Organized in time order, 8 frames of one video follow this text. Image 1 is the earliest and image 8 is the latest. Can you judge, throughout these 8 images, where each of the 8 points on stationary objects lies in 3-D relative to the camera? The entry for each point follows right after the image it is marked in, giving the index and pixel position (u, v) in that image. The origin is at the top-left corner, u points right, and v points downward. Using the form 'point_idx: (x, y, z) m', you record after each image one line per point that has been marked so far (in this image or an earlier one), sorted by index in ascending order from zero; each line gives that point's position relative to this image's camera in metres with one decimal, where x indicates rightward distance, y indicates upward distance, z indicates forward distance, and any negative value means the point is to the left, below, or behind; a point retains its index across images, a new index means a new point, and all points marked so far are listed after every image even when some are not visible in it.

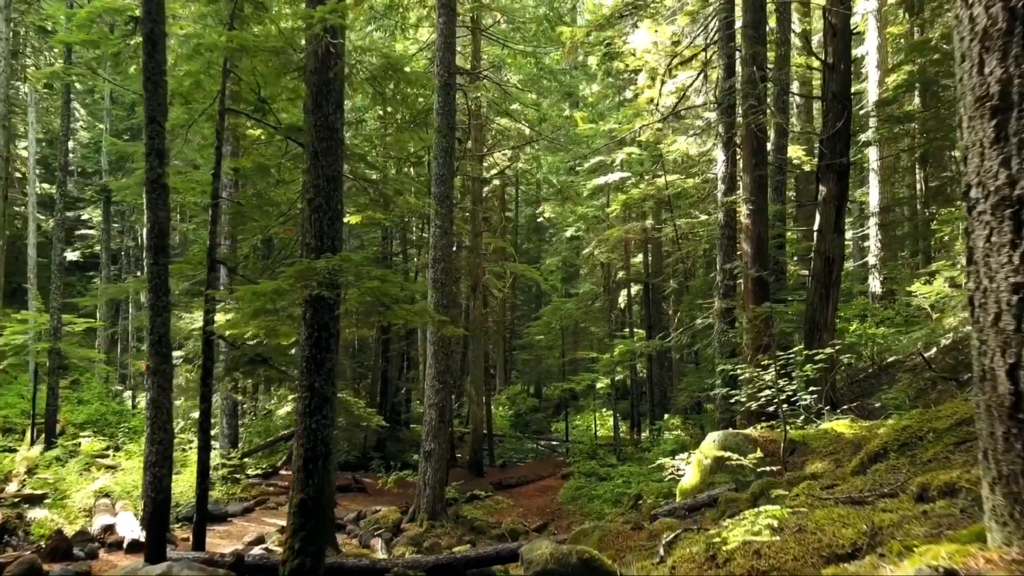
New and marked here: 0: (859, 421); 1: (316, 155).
0: (+3.3, -1.3, +7.4) m
1: (-1.5, +1.0, +6.0) m
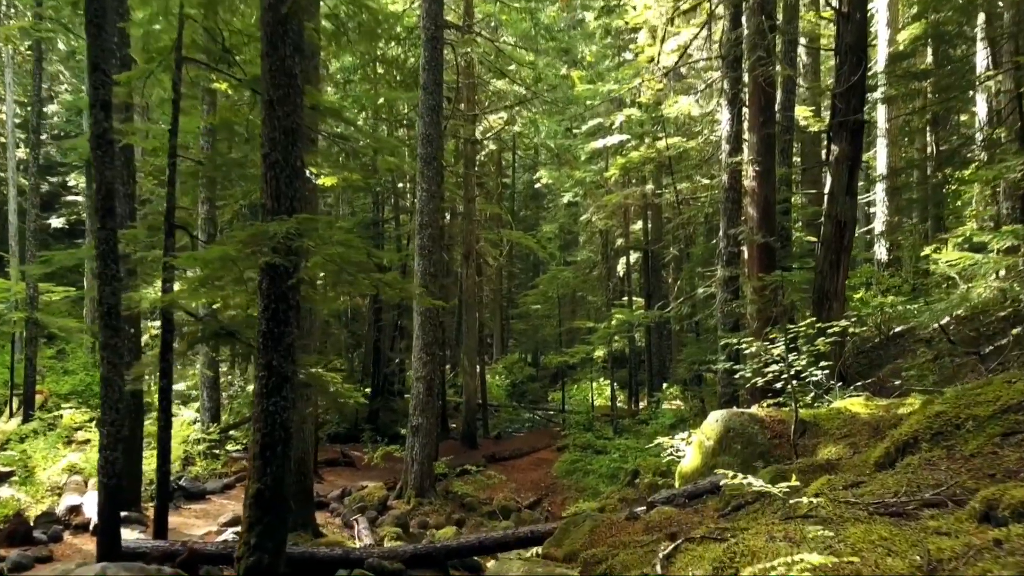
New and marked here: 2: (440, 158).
0: (+3.2, -1.0, +6.9) m
1: (-1.7, +1.3, +5.3) m
2: (-1.1, +2.1, +12.1) m
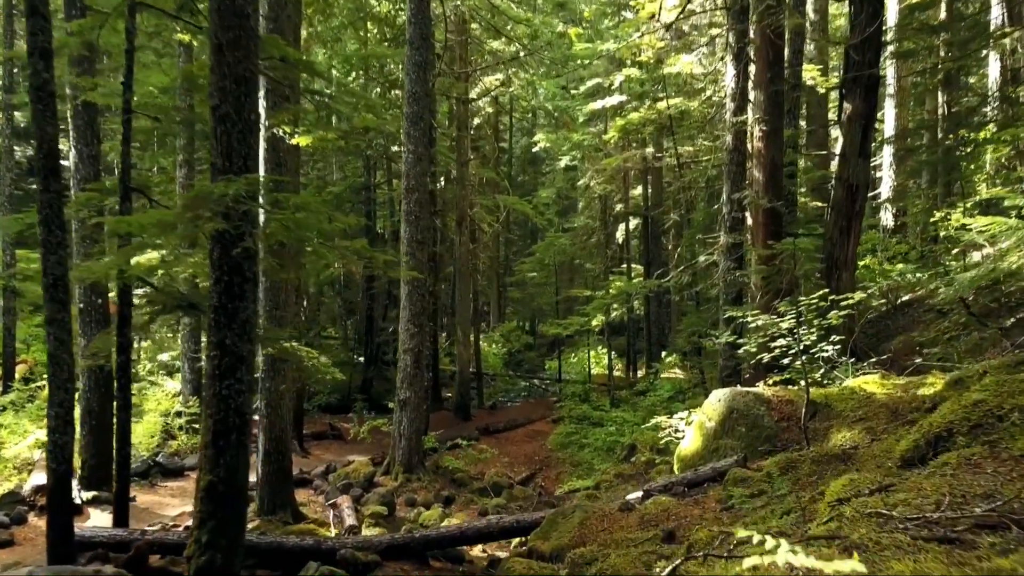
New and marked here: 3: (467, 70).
0: (+3.1, -0.7, +6.3) m
1: (-1.8, +1.5, +4.7) m
2: (-1.3, +2.5, +11.4) m
3: (-1.0, +4.9, +17.4) m
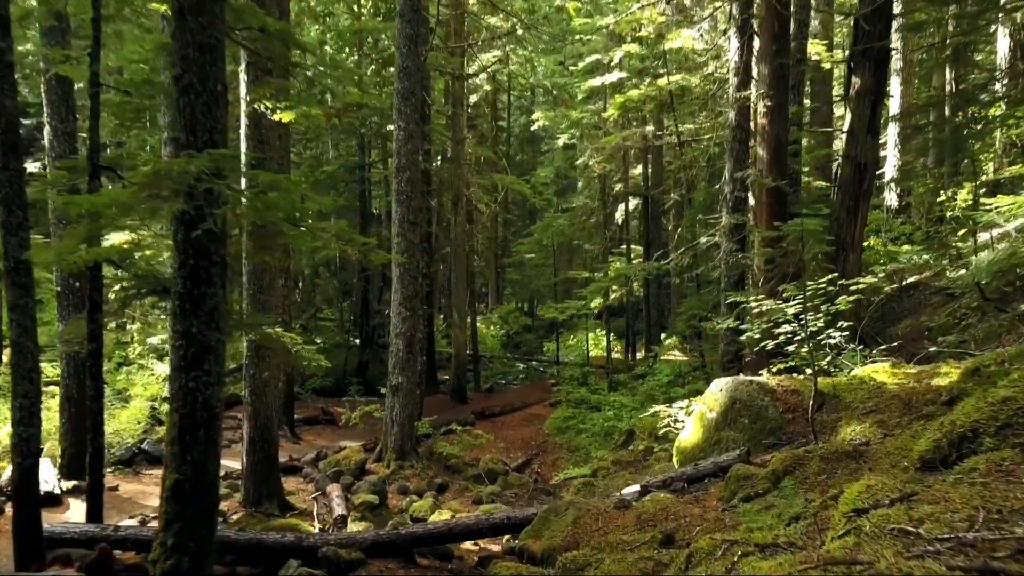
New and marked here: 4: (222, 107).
0: (+3.0, -0.6, +6.0) m
1: (-1.9, +1.5, +4.3) m
2: (-1.3, +2.8, +11.0) m
3: (-1.1, +5.3, +16.9) m
4: (-1.7, +1.1, +4.6) m
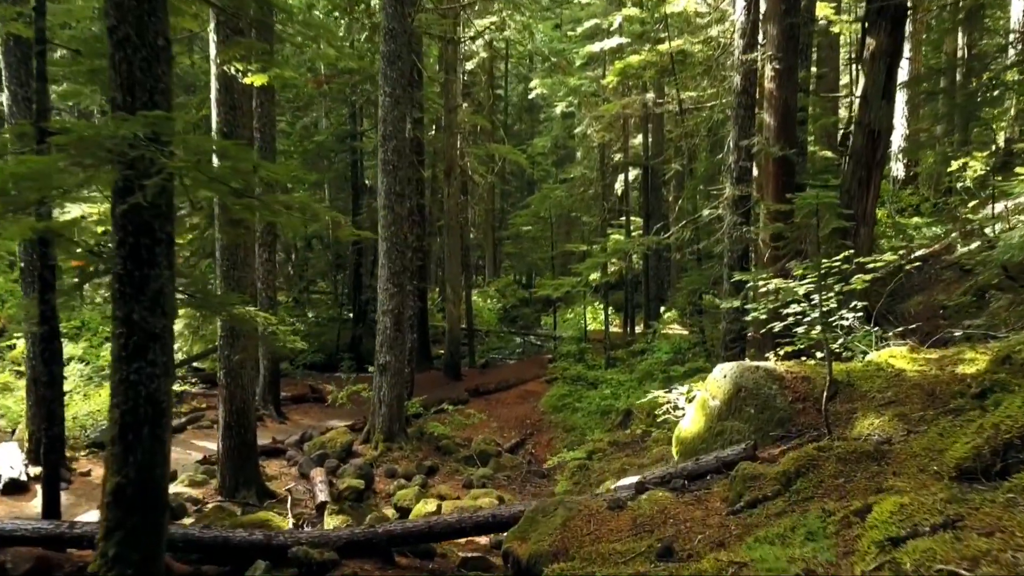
0: (+2.9, -0.5, +5.5) m
1: (-2.0, +1.6, +3.8) m
2: (-1.4, +3.1, +10.4) m
3: (-1.2, +5.9, +16.2) m
4: (-1.8, +1.2, +4.0) m
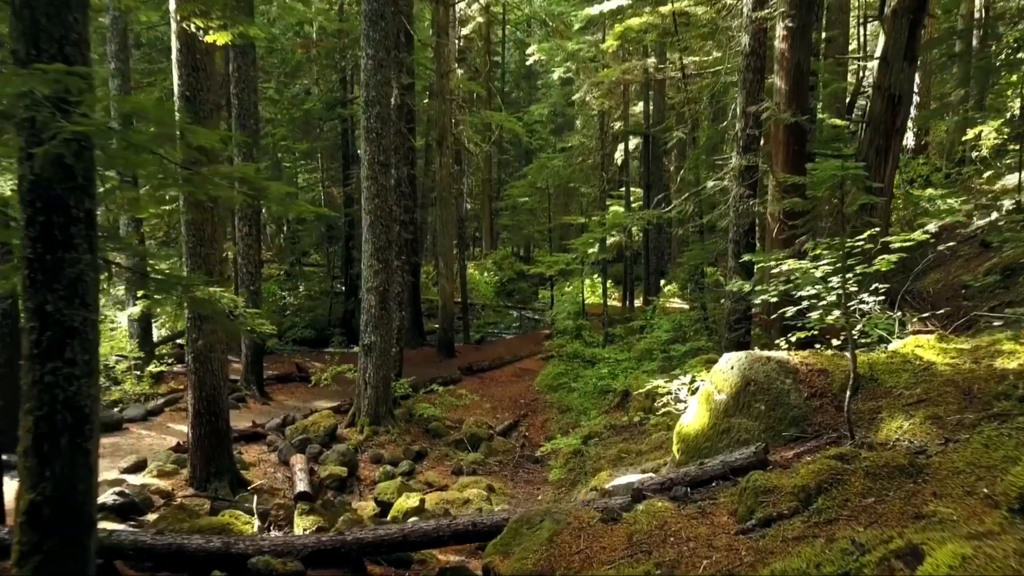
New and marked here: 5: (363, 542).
0: (+2.8, -0.3, +5.0) m
1: (-2.1, +1.7, +3.2) m
2: (-1.5, +3.4, +9.7) m
3: (-1.3, +6.4, +15.4) m
4: (-1.9, +1.2, +3.4) m
5: (-0.9, -1.6, +4.9) m
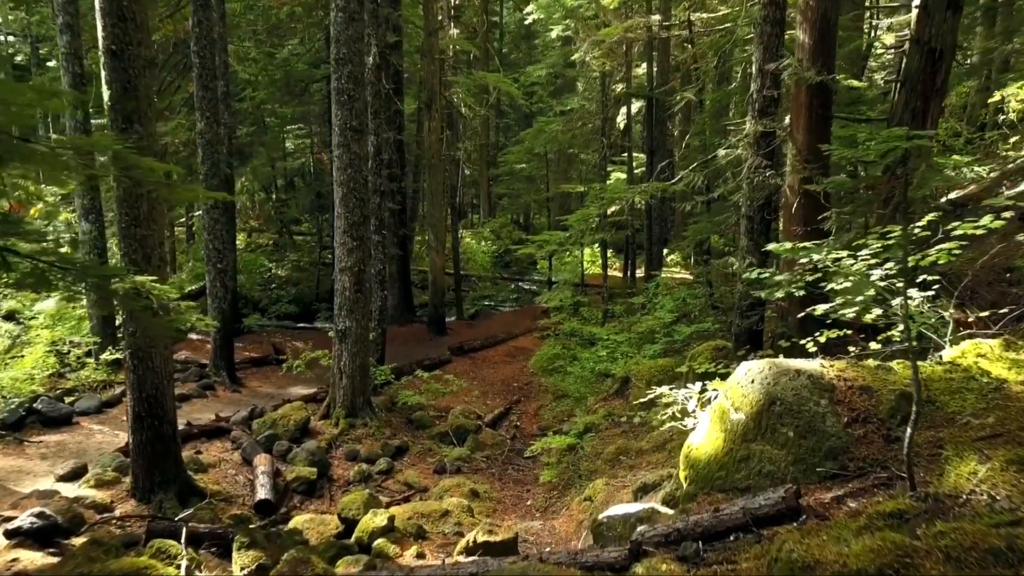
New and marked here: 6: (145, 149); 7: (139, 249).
0: (+2.7, -0.3, +4.1) m
1: (-2.2, +1.6, +2.2) m
2: (-1.7, +3.7, +8.7) m
3: (-1.4, +6.9, +14.2) m
4: (-2.1, +1.2, +2.4) m
5: (-1.1, -1.6, +4.0) m
6: (-3.0, +1.1, +6.3) m
7: (-3.1, +0.3, +6.4) m
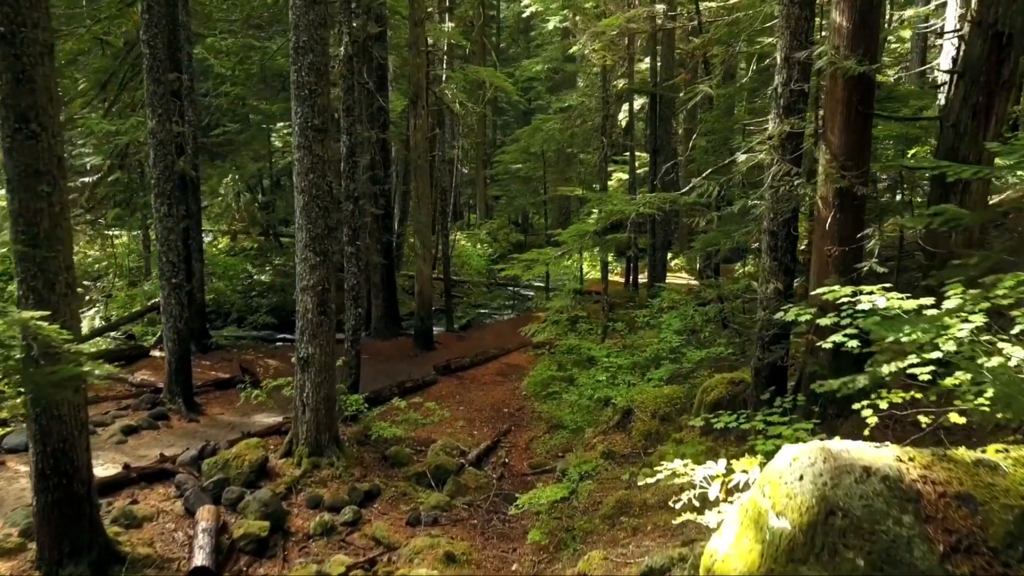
0: (+2.5, -0.6, +3.0) m
1: (-2.4, +1.4, +1.1) m
2: (-1.8, +3.4, +7.5) m
3: (-1.5, +6.7, +13.0) m
4: (-2.2, +0.9, +1.3) m
5: (-1.2, -1.8, +2.9) m
6: (-3.1, +0.9, +5.1) m
7: (-3.2, +0.1, +5.3) m
